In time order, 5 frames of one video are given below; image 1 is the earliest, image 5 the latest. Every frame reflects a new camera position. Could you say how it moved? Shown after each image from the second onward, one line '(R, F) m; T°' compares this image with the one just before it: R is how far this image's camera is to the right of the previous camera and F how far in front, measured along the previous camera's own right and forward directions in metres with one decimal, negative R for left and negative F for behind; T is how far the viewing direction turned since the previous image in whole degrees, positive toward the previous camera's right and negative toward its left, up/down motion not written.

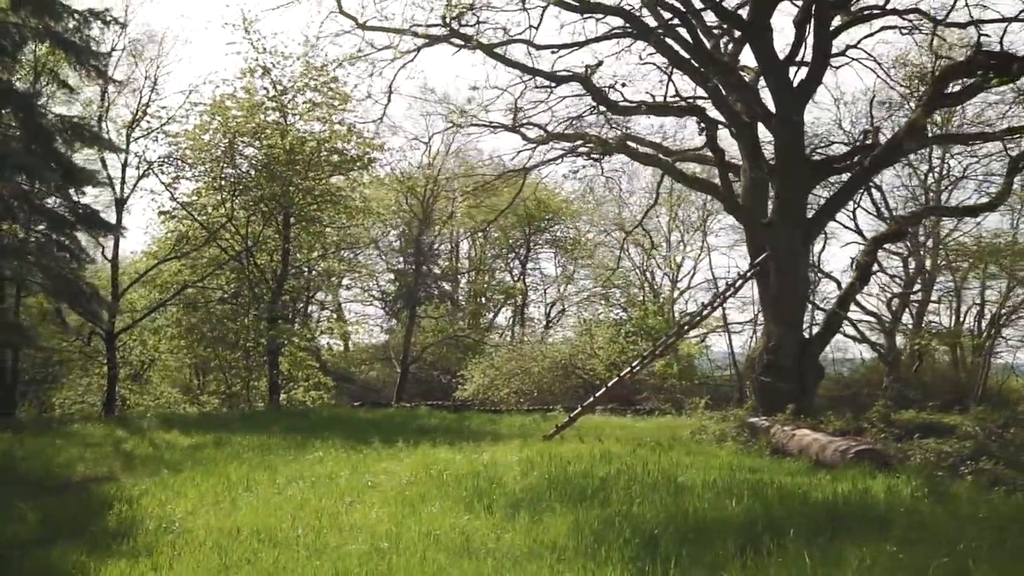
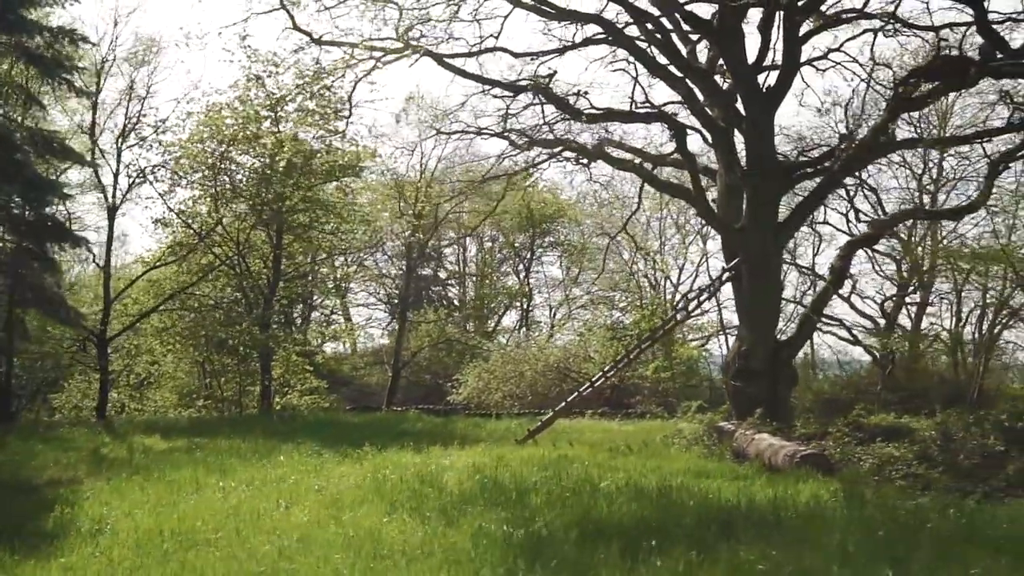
(+0.8, -0.2) m; -2°
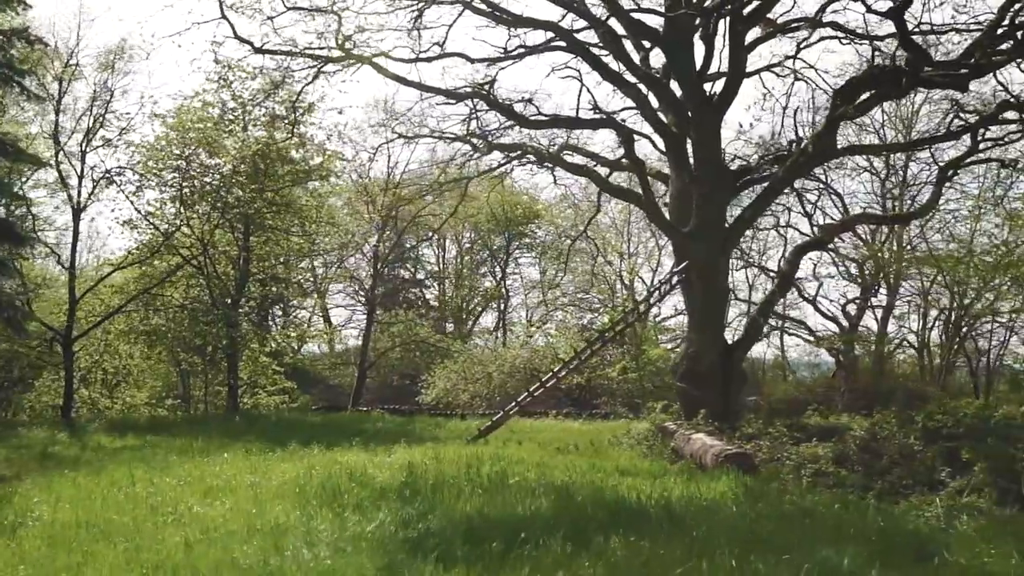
(+0.7, -0.2) m; 0°
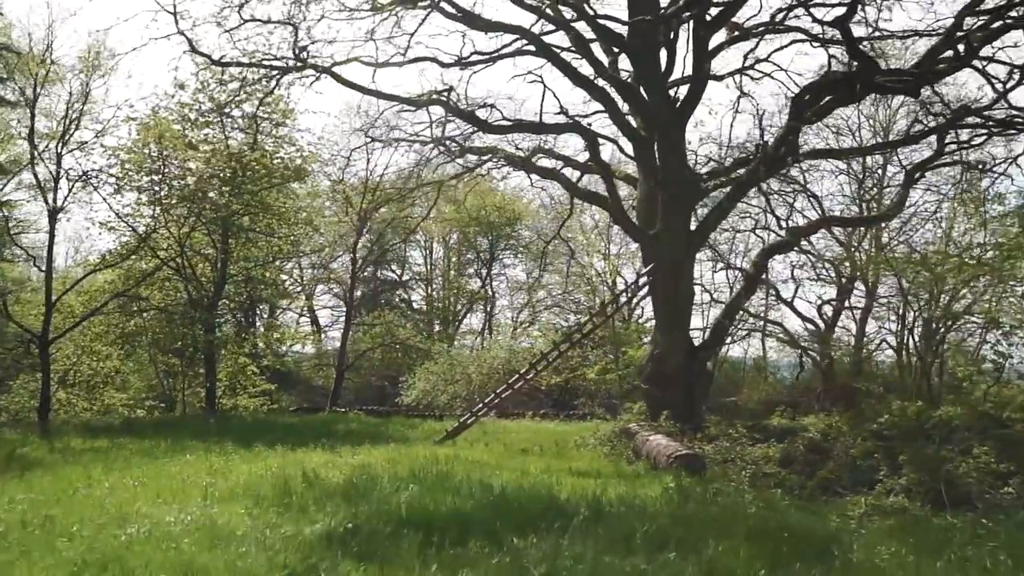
(+0.5, -0.2) m; 0°
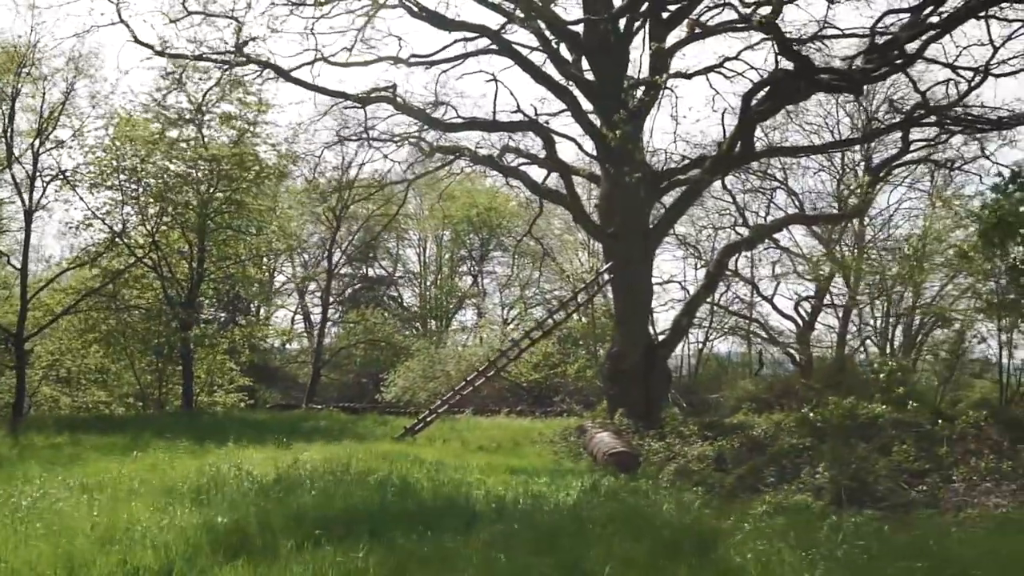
(+0.8, -0.1) m; -1°
